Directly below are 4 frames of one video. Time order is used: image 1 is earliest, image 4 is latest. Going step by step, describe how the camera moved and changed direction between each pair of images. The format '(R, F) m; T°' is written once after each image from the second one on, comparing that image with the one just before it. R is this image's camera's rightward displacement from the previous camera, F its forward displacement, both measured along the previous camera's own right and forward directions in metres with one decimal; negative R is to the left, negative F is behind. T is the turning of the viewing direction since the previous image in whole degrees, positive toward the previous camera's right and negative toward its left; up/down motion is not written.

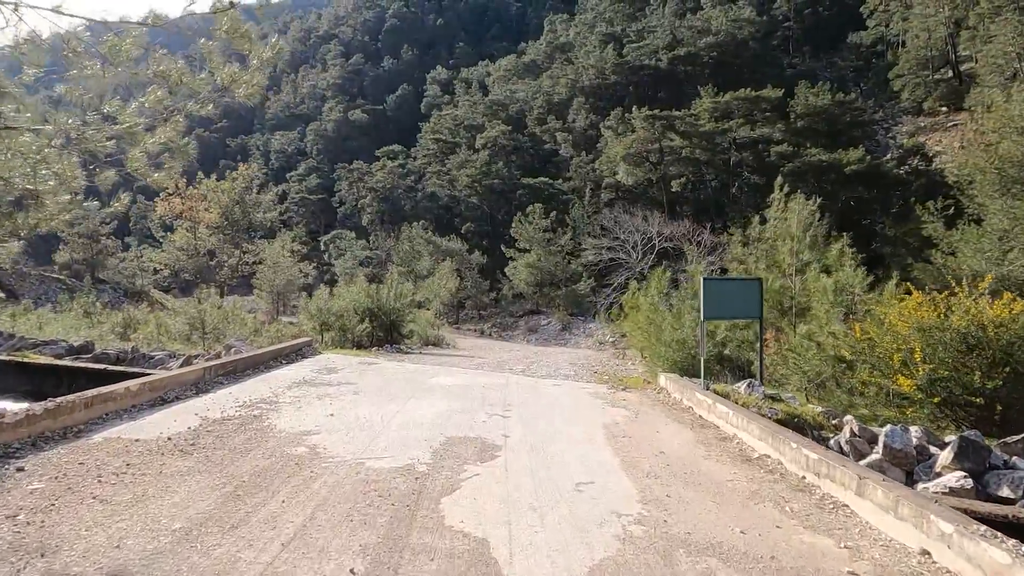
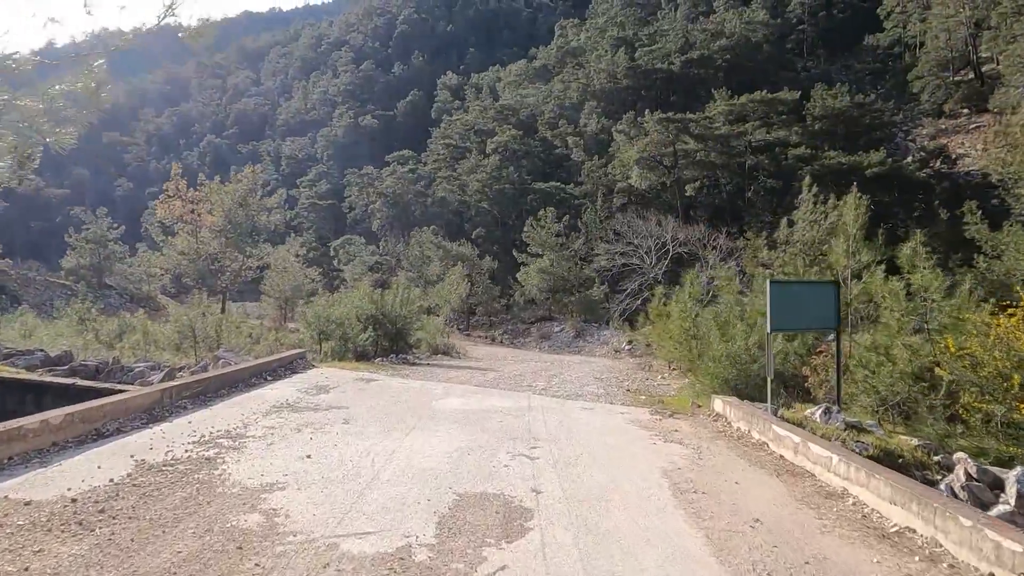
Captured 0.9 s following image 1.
(-0.1, +1.1) m; -1°
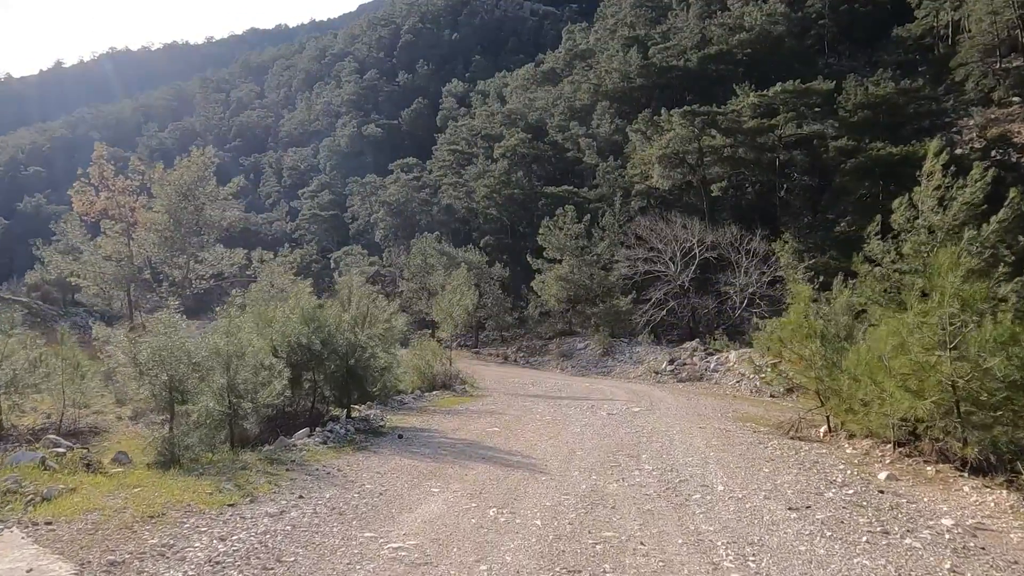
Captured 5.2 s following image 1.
(-0.3, +5.4) m; -1°
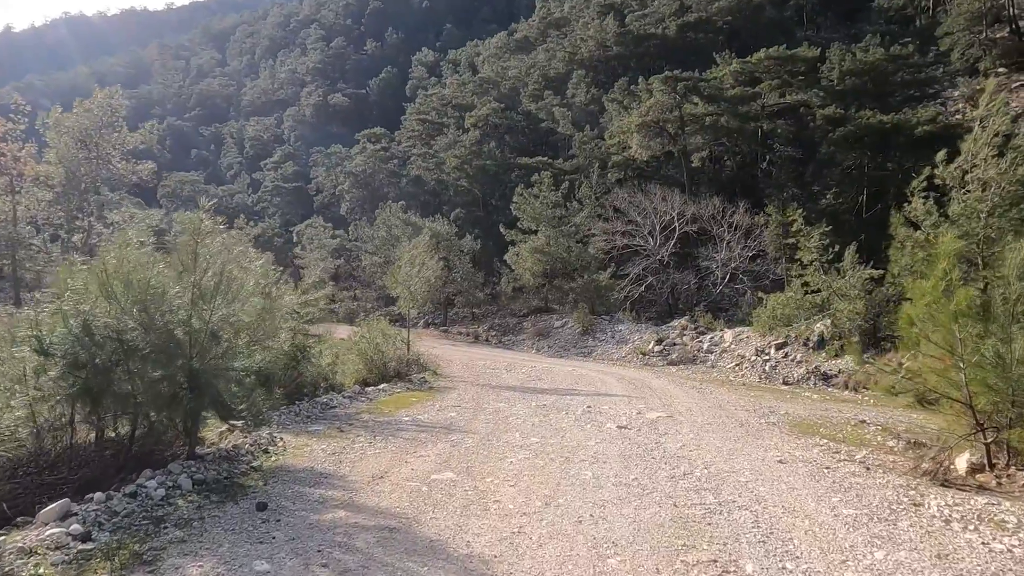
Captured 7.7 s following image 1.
(0.0, +3.0) m; +2°
